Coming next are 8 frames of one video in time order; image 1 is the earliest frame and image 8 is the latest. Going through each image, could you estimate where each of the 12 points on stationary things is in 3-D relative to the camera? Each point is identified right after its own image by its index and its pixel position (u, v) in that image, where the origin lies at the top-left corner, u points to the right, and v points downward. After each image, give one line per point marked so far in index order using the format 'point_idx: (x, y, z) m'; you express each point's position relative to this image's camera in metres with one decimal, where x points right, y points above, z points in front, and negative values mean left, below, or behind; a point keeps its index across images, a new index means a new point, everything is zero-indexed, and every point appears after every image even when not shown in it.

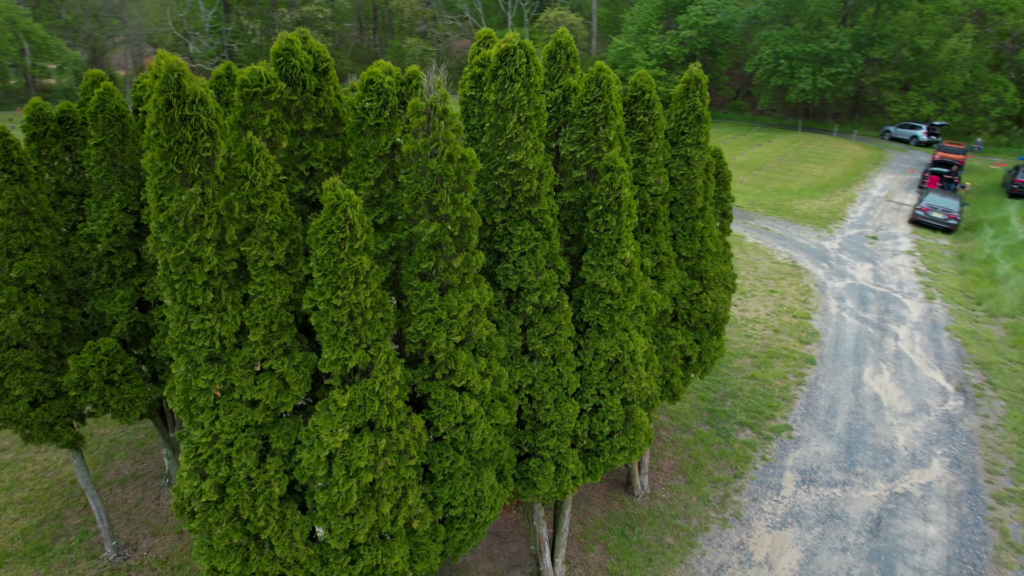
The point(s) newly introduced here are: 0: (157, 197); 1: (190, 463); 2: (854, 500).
0: (-2.2, +0.6, +4.2) m
1: (-2.1, -1.2, +4.5) m
2: (+4.8, -3.0, +9.3) m
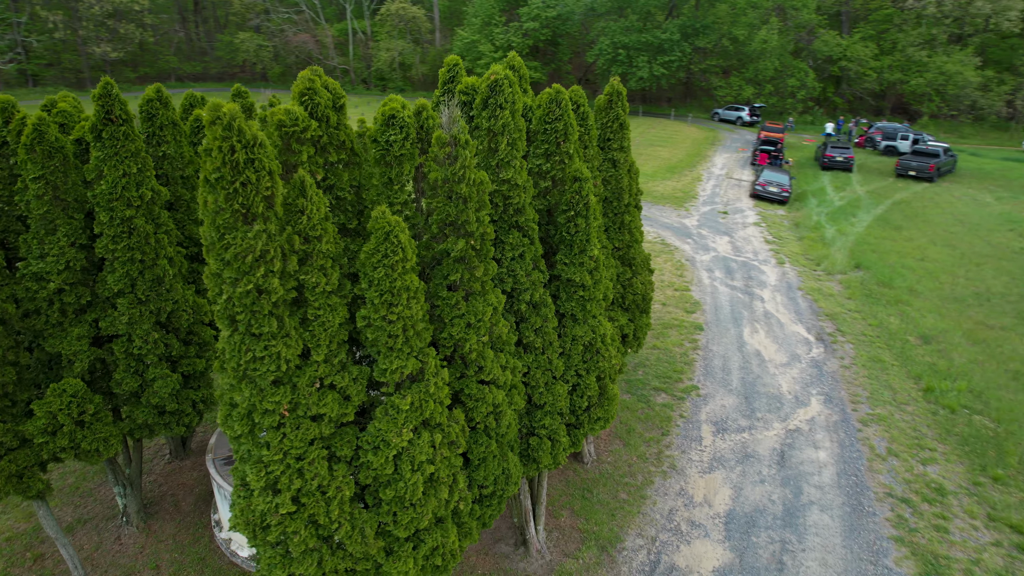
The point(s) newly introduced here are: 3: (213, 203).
0: (-2.0, +0.3, +4.5) m
1: (-1.8, -1.4, +4.8) m
2: (+4.1, -2.5, +11.0) m
3: (-2.0, +0.6, +4.4) m
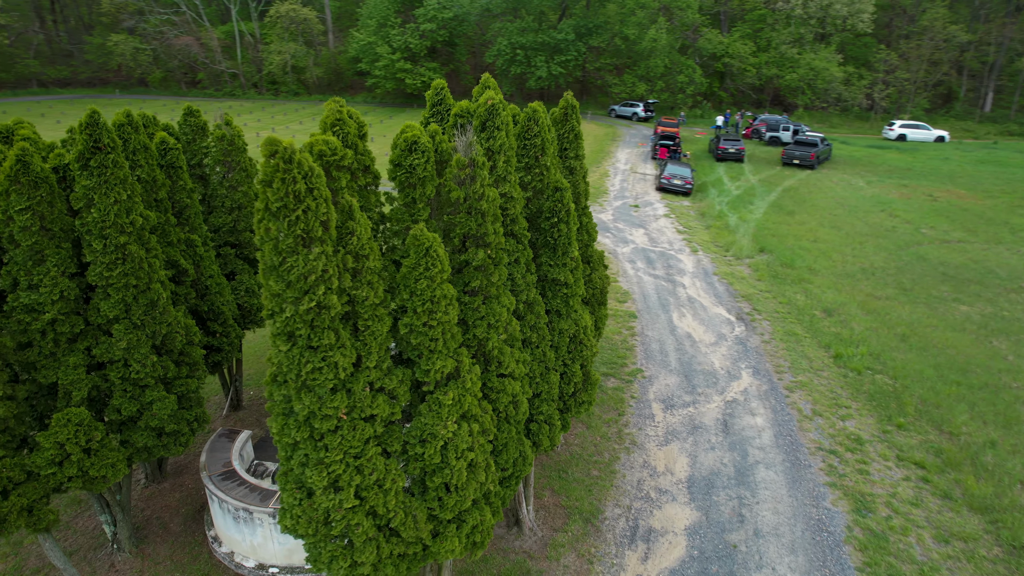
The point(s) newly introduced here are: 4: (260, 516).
0: (-1.7, +0.2, +4.9) m
1: (-1.4, -1.5, +5.3) m
2: (+3.6, -2.3, +12.3) m
3: (-1.7, +0.4, +4.8) m
4: (-3.0, -2.7, +8.0) m
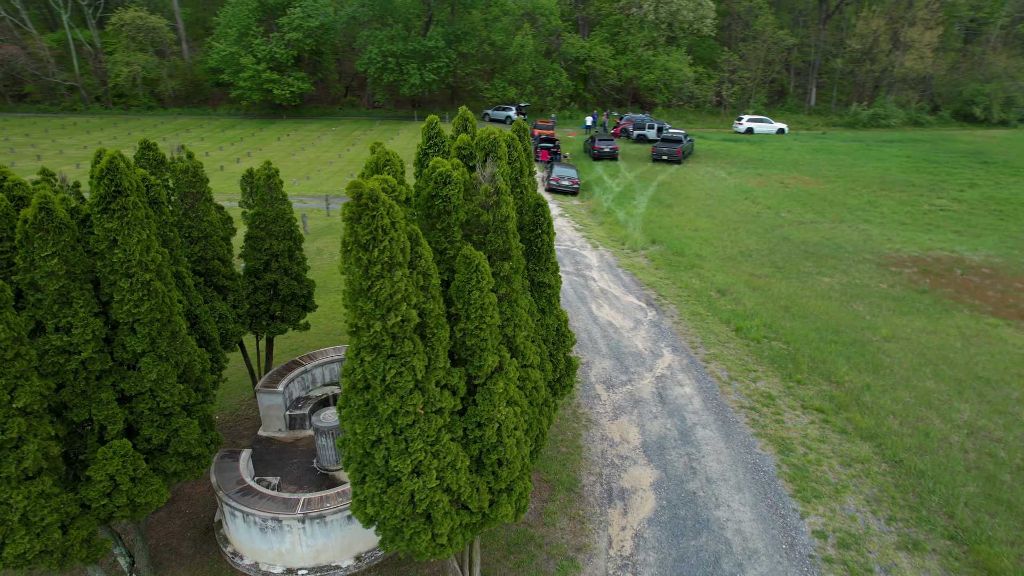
0: (-1.2, 0.0, +5.8) m
1: (-0.9, -1.7, +6.2) m
2: (+2.8, -2.1, +14.0) m
3: (-1.3, +0.2, +5.7) m
4: (-2.9, -3.0, +8.6) m
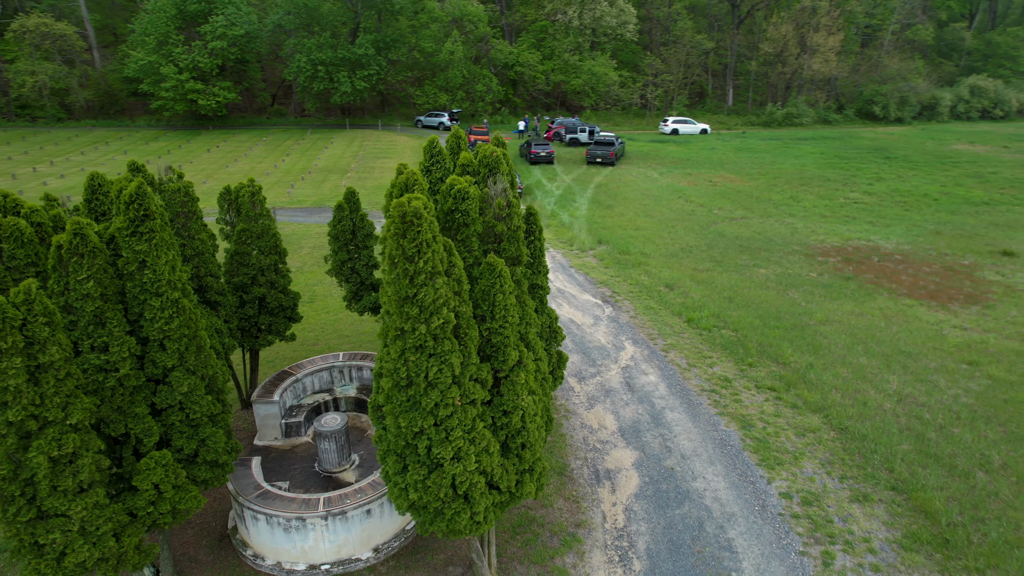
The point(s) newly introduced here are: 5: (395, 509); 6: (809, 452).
0: (-1.0, 0.0, +6.5) m
1: (-0.6, -1.7, +7.0) m
2: (+2.3, -2.1, +15.1) m
3: (-1.0, +0.2, +6.5) m
4: (-2.7, -3.2, +9.1) m
5: (-1.7, -3.3, +9.8) m
6: (+5.4, -3.0, +11.9) m
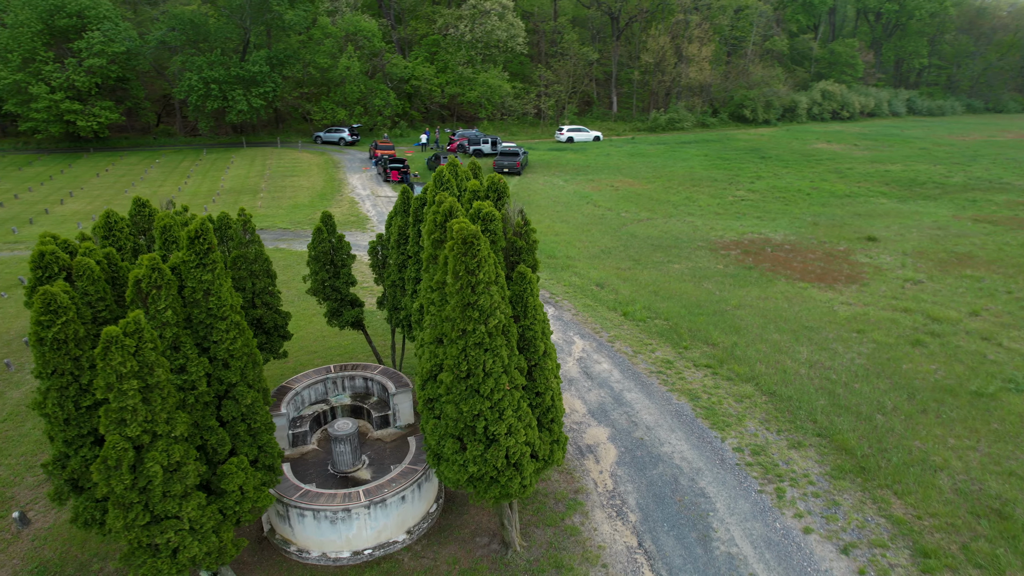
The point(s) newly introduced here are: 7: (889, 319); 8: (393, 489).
0: (-0.4, -0.1, +8.0) m
1: (-0.1, -1.8, +8.5) m
2: (+1.5, -2.1, +17.0) m
3: (-0.5, +0.1, +8.0) m
4: (-2.4, -3.4, +10.3) m
5: (-1.5, -3.5, +11.1) m
6: (+5.1, -2.7, +14.3) m
7: (+10.7, -0.9, +18.8) m
8: (-1.9, -3.2, +10.5) m
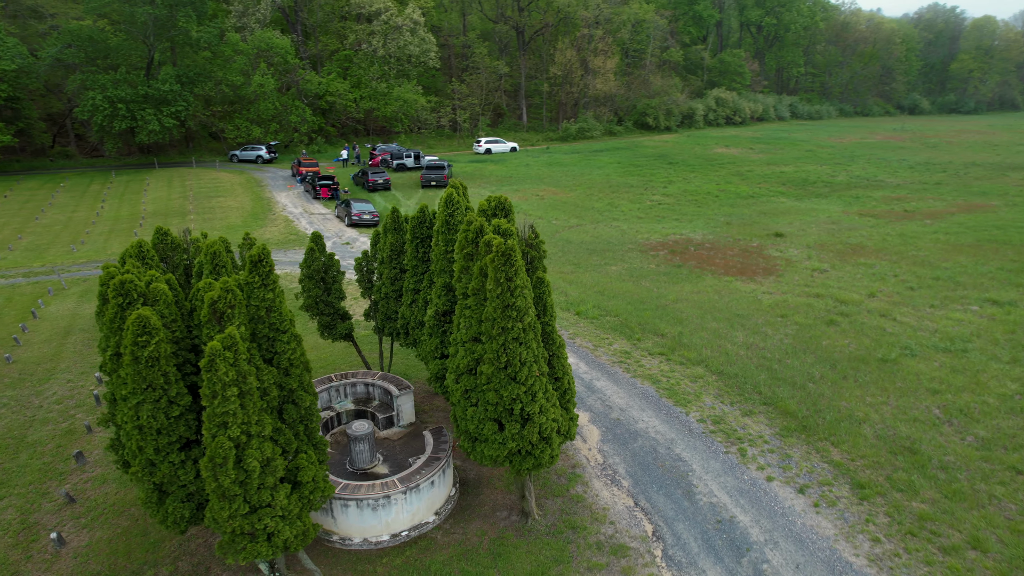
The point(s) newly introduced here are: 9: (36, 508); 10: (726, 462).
0: (0.0, -0.2, +9.7) m
1: (+0.4, -1.8, +10.2) m
2: (+0.8, -2.2, +18.8) m
3: (0.0, 0.0, +9.6) m
4: (-2.0, -3.6, +11.6) m
5: (-1.3, -3.6, +12.6) m
6: (+4.8, -2.6, +16.6) m
7: (+9.7, -0.5, +21.8) m
8: (-1.6, -3.4, +11.9) m
9: (-9.4, -4.3, +13.0) m
10: (+4.4, -3.6, +13.5) m
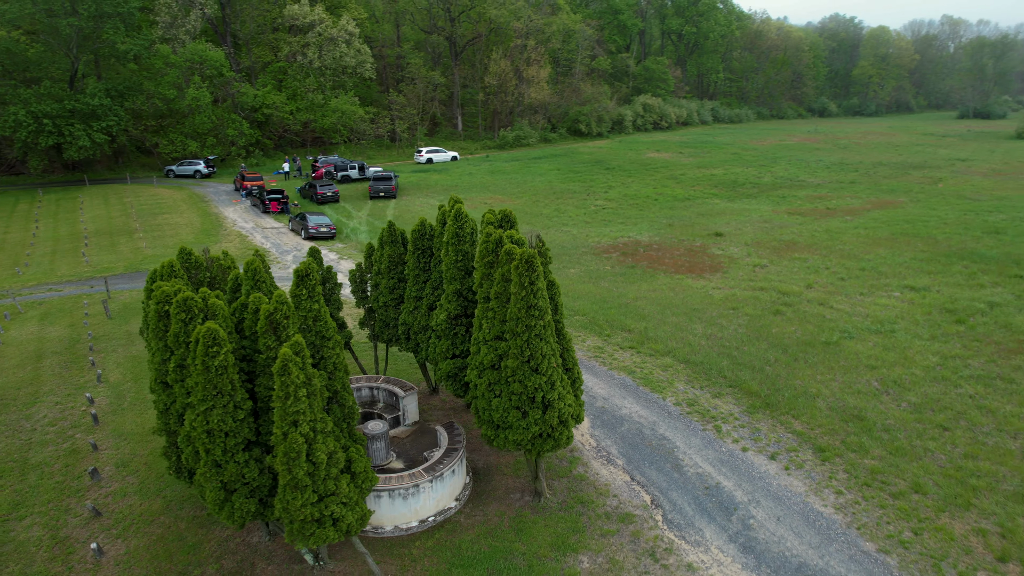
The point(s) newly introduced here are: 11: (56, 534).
0: (+0.4, -0.2, +11.1) m
1: (+0.8, -1.9, +11.6) m
2: (+0.4, -2.3, +20.2) m
3: (+0.3, 0.0, +11.0) m
4: (-1.7, -3.8, +12.8) m
5: (-1.1, -3.8, +13.8) m
6: (+4.6, -2.5, +18.4) m
7: (+8.7, -0.3, +24.1) m
8: (-1.3, -3.5, +13.1) m
9: (-9.1, -4.8, +13.4) m
10: (+4.5, -3.5, +15.3) m
11: (-9.0, -4.9, +13.1) m
